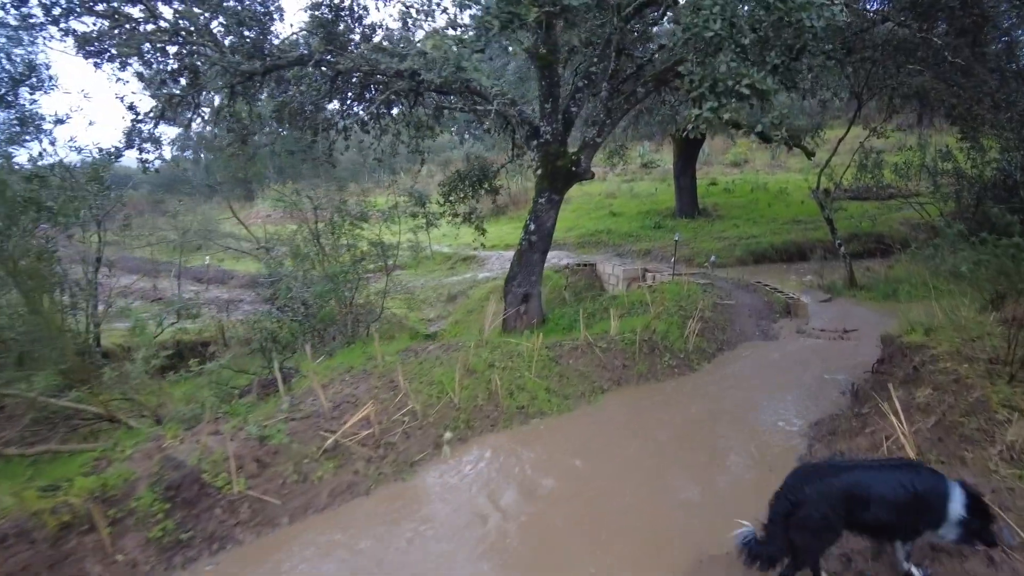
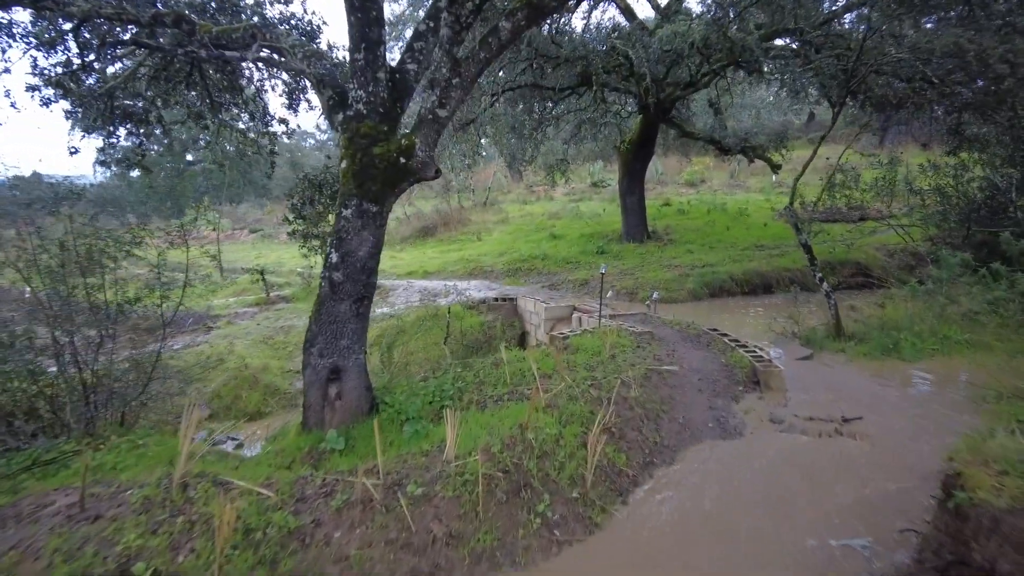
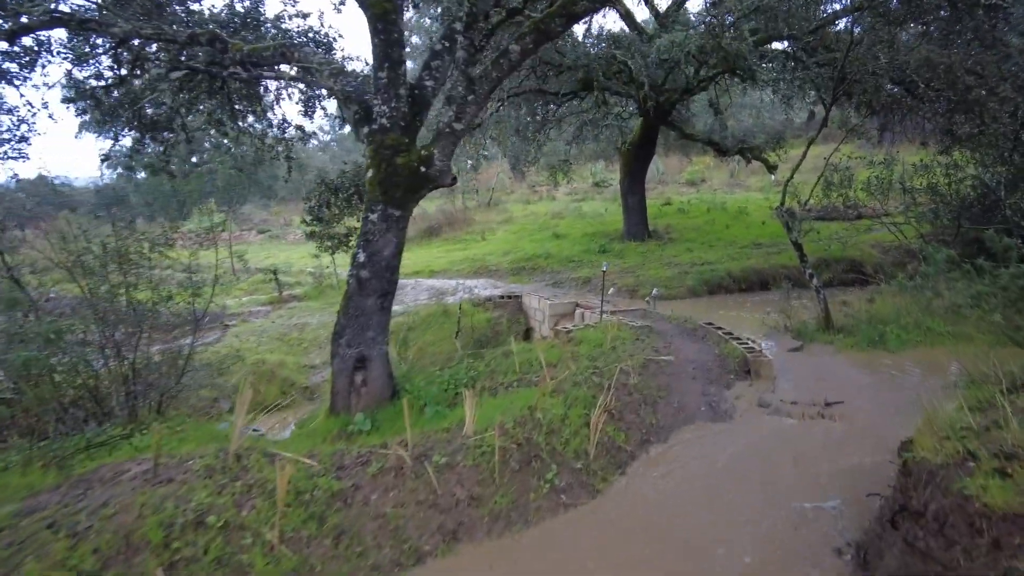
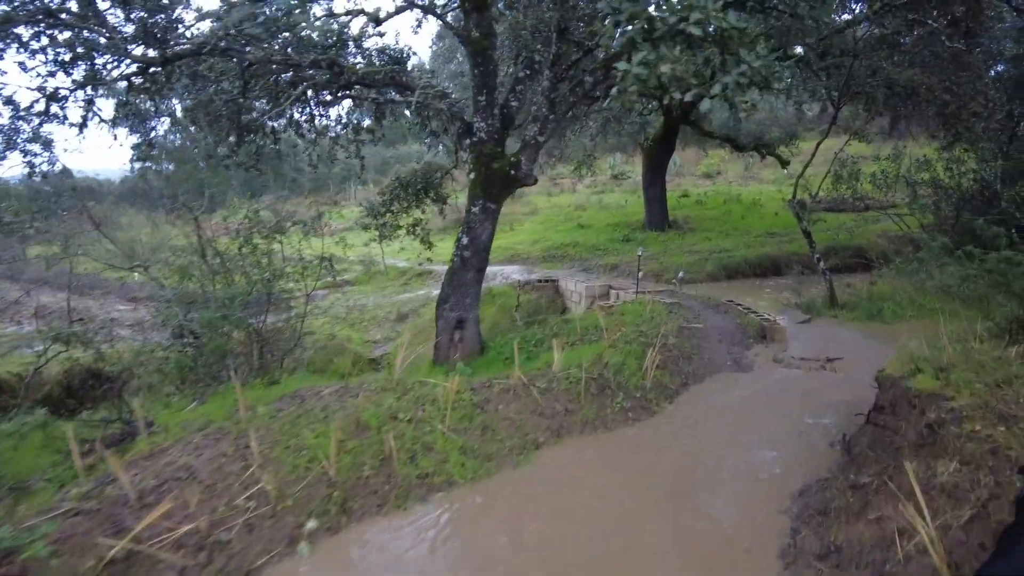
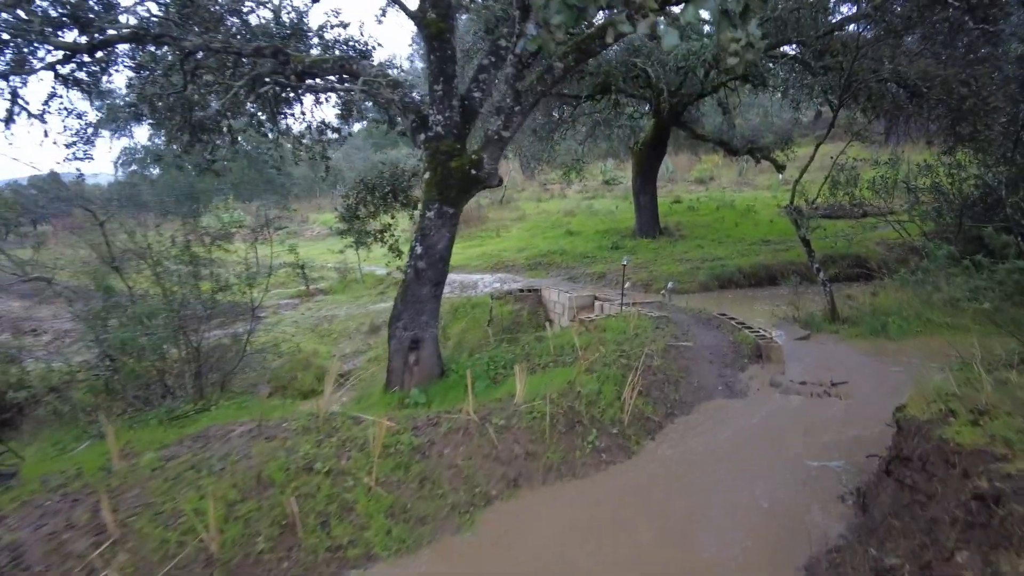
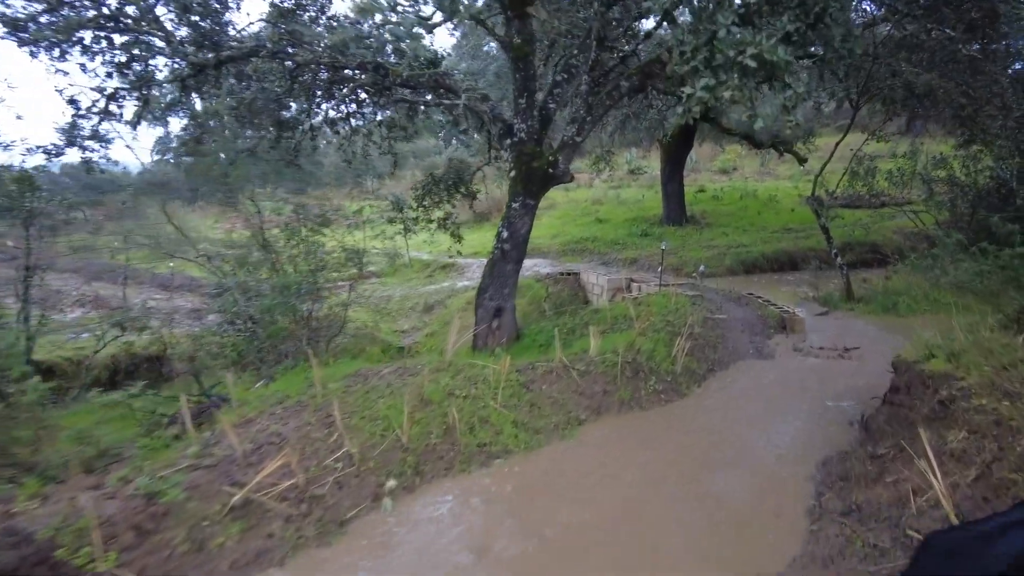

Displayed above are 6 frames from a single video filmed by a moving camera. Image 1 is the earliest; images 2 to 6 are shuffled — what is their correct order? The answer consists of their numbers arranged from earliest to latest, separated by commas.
6, 4, 5, 3, 2
